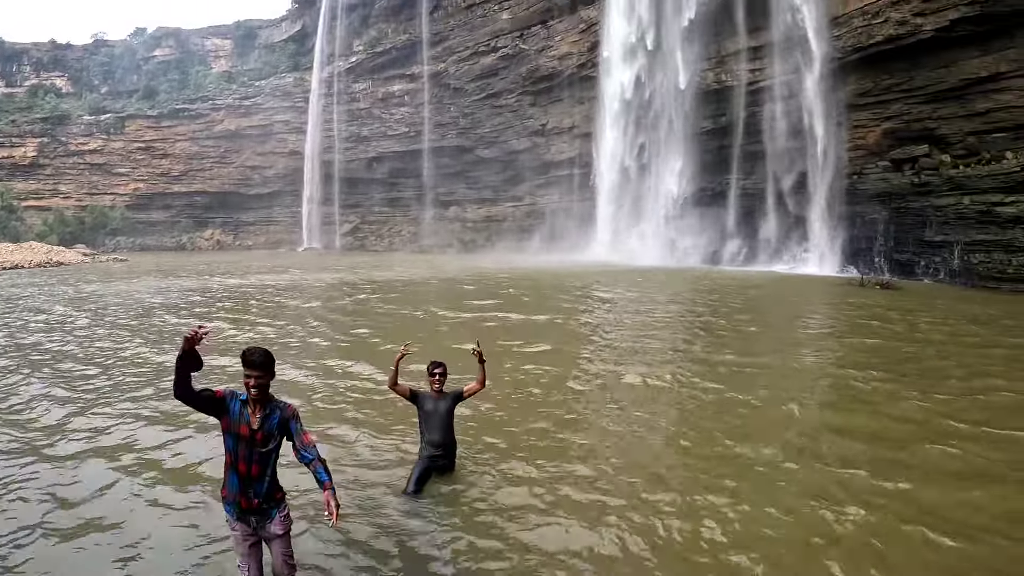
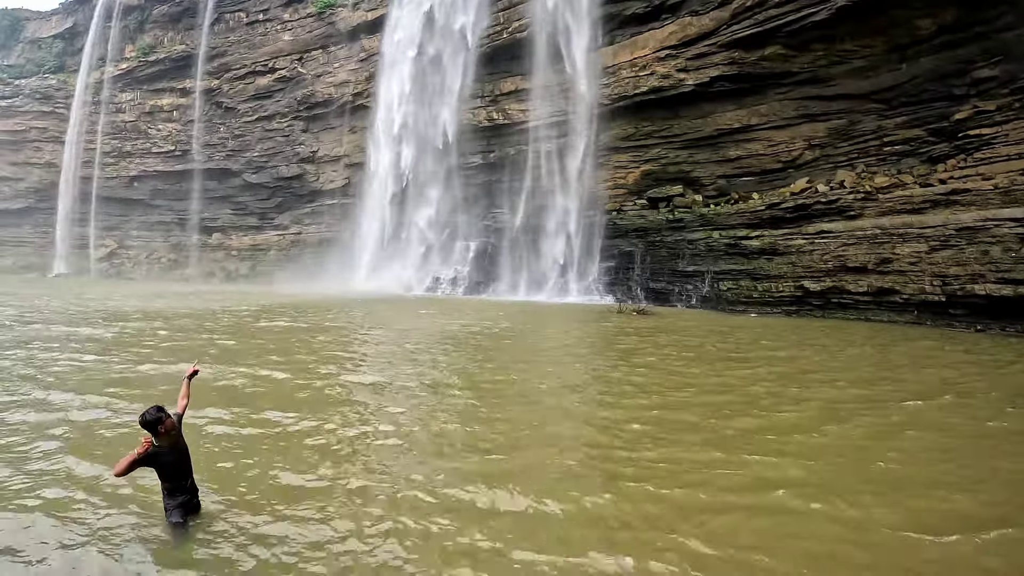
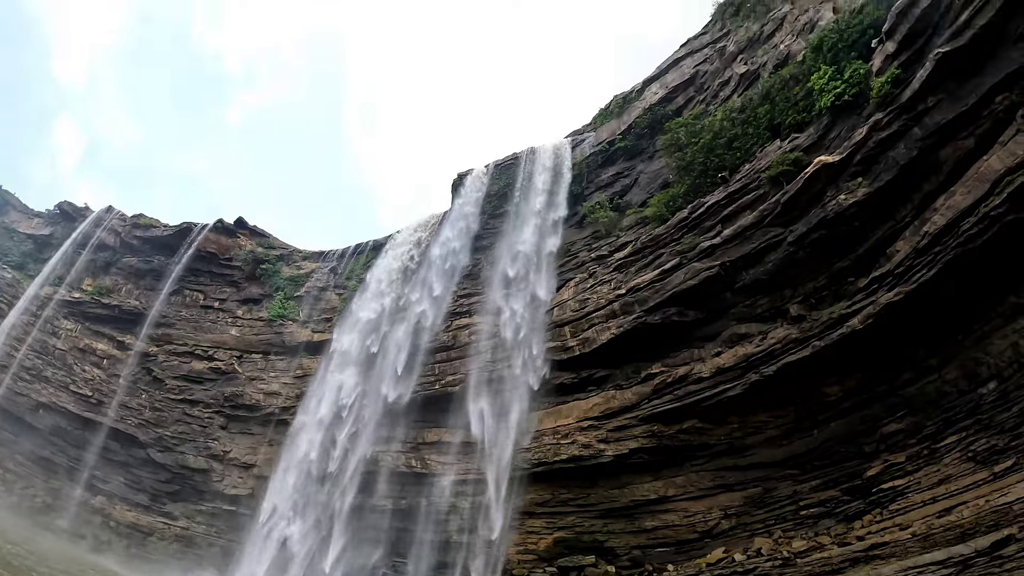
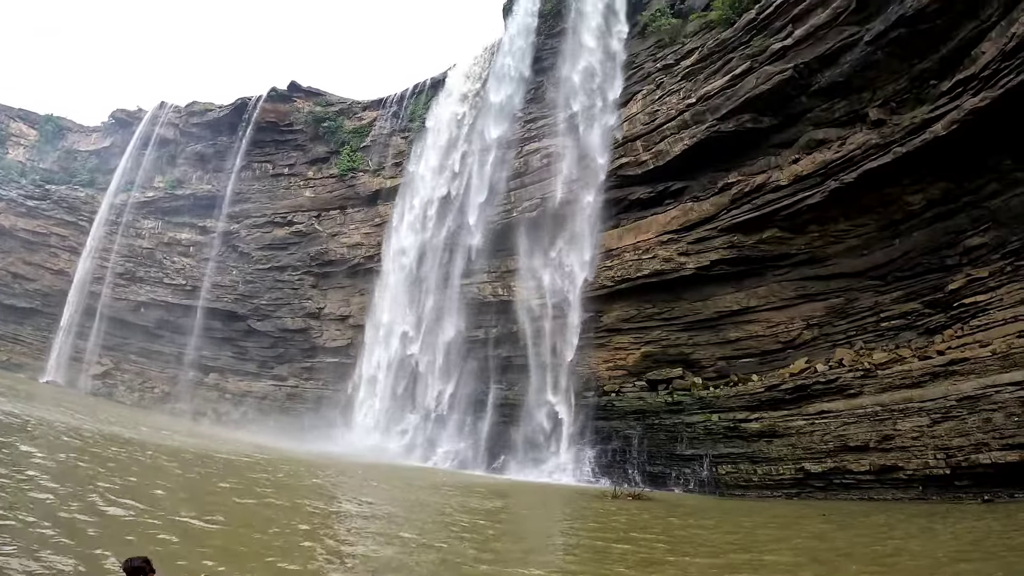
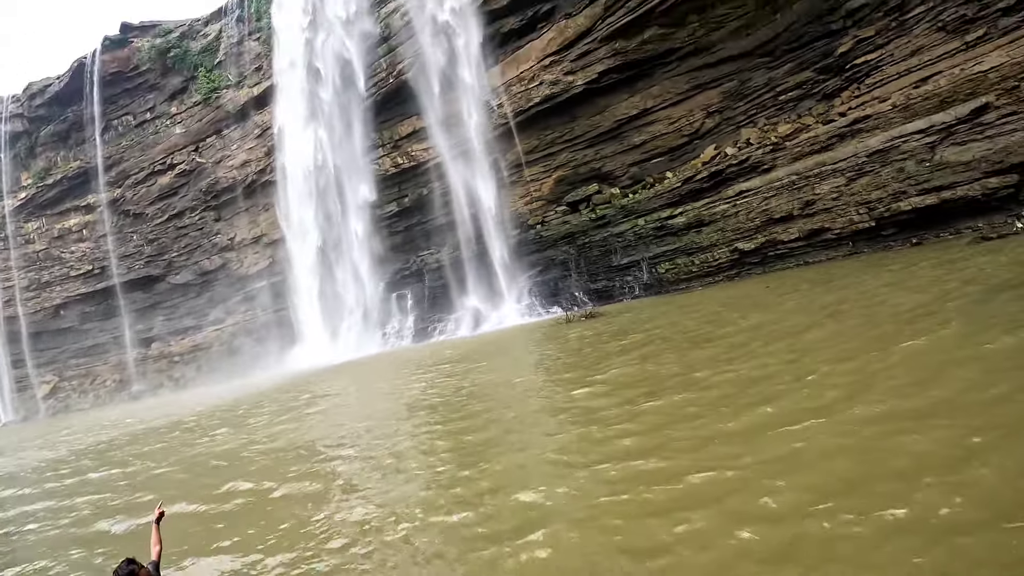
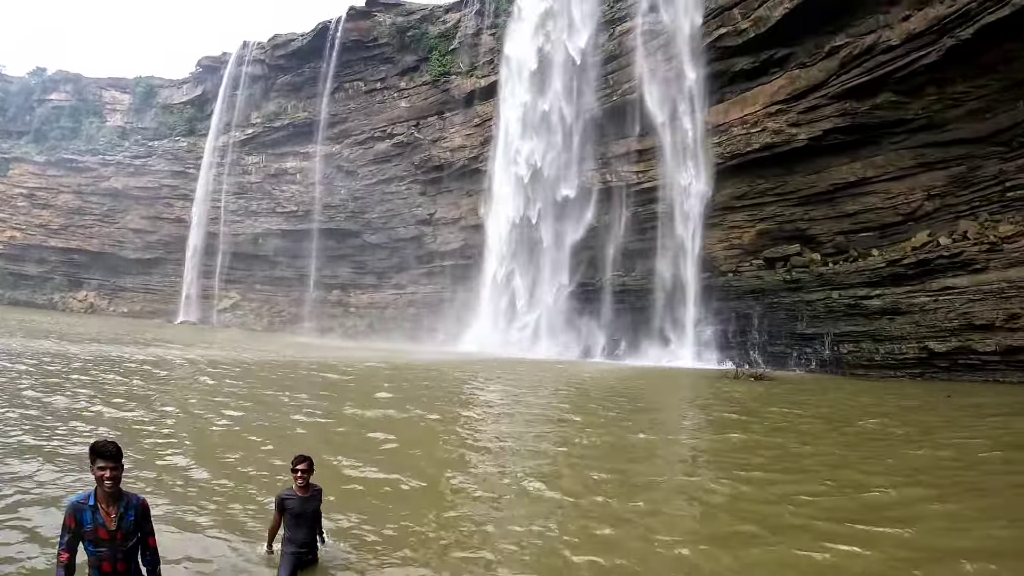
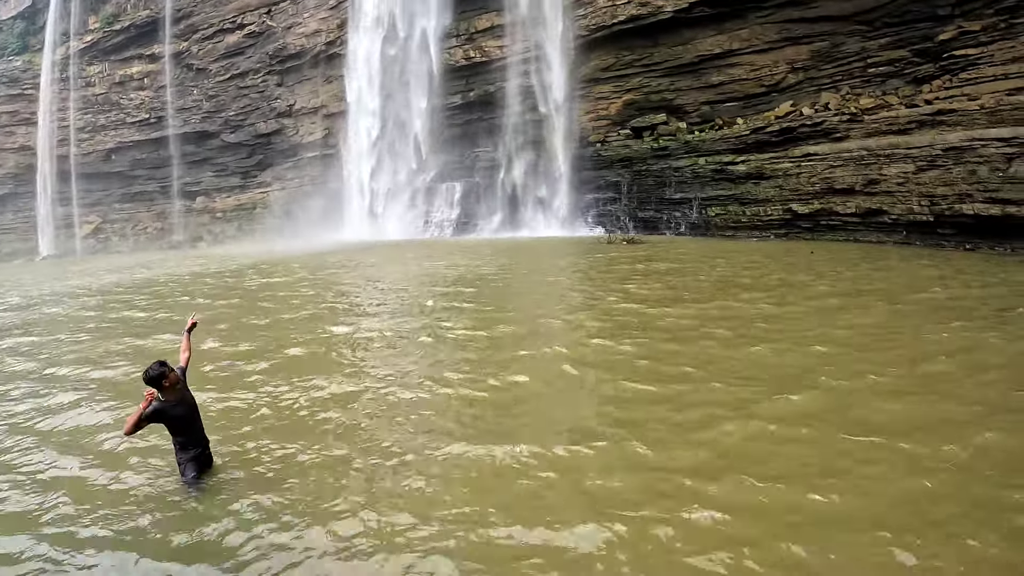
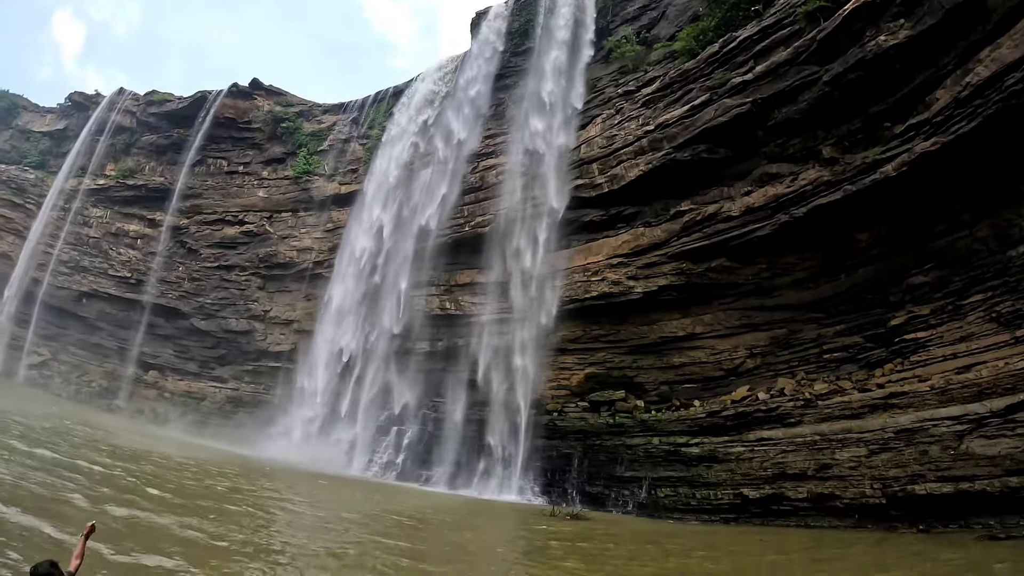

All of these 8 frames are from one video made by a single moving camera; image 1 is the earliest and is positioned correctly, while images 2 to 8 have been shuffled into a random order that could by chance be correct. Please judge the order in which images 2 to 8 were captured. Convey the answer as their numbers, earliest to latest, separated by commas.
6, 4, 3, 8, 2, 7, 5
